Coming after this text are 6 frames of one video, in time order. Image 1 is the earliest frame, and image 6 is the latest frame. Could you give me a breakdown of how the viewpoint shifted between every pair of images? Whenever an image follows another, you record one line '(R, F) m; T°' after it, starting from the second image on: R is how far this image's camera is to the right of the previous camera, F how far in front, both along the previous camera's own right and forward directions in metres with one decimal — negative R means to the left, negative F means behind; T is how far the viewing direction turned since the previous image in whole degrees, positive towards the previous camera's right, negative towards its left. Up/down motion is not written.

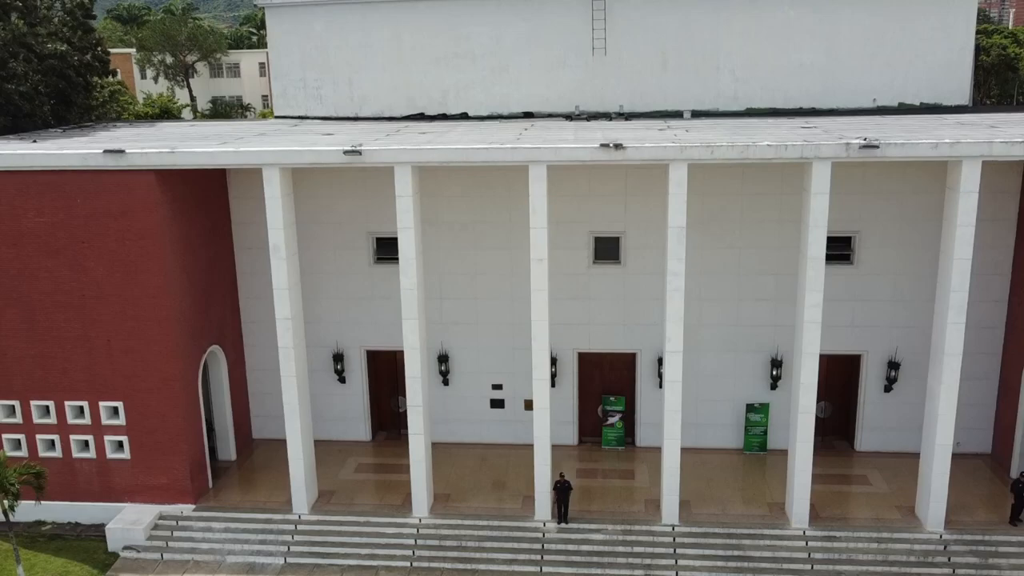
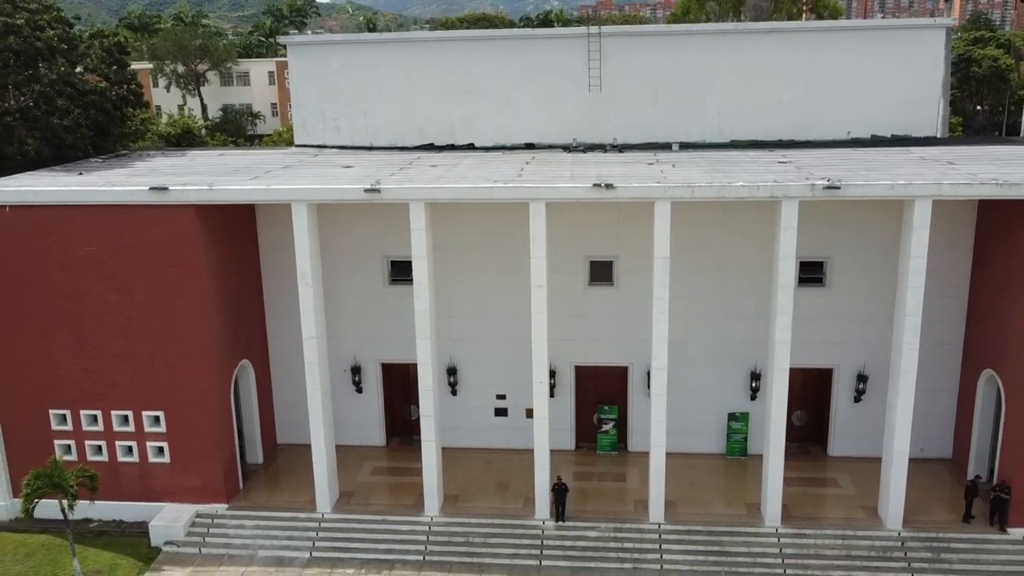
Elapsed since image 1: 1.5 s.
(0.0, -1.3) m; 0°
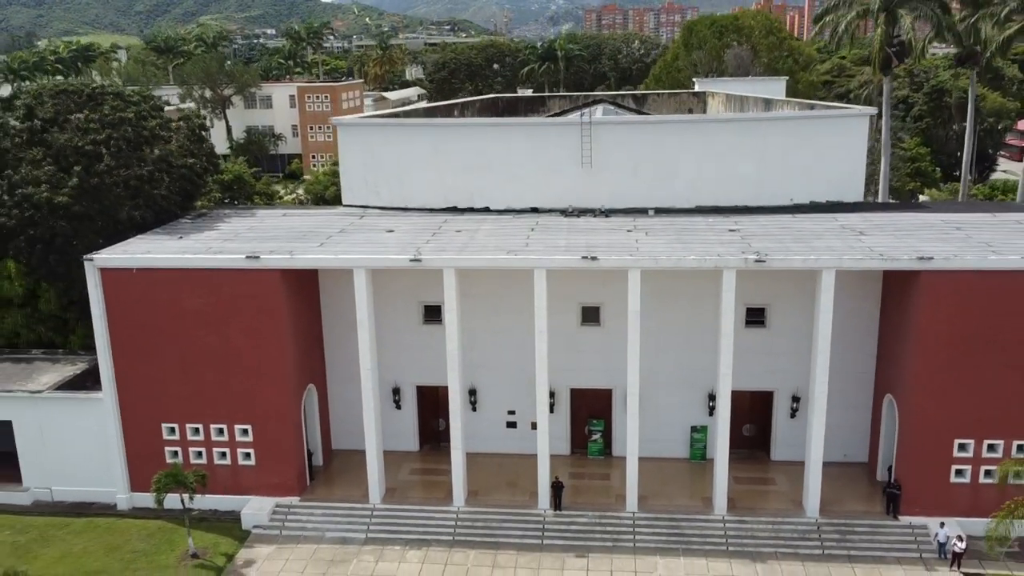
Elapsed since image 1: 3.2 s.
(-0.1, -4.1) m; 0°
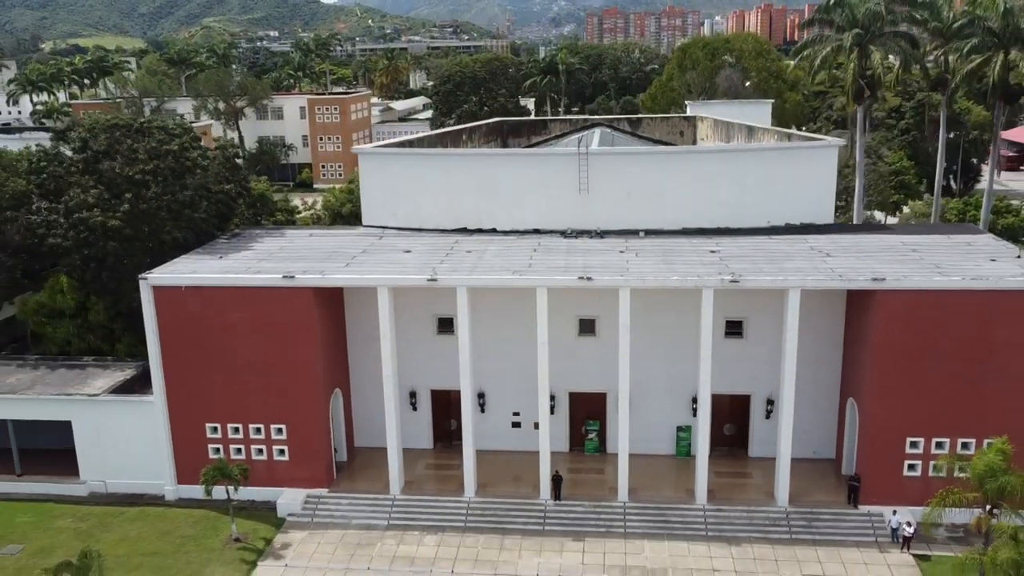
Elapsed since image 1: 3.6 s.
(-0.1, -2.3) m; 0°
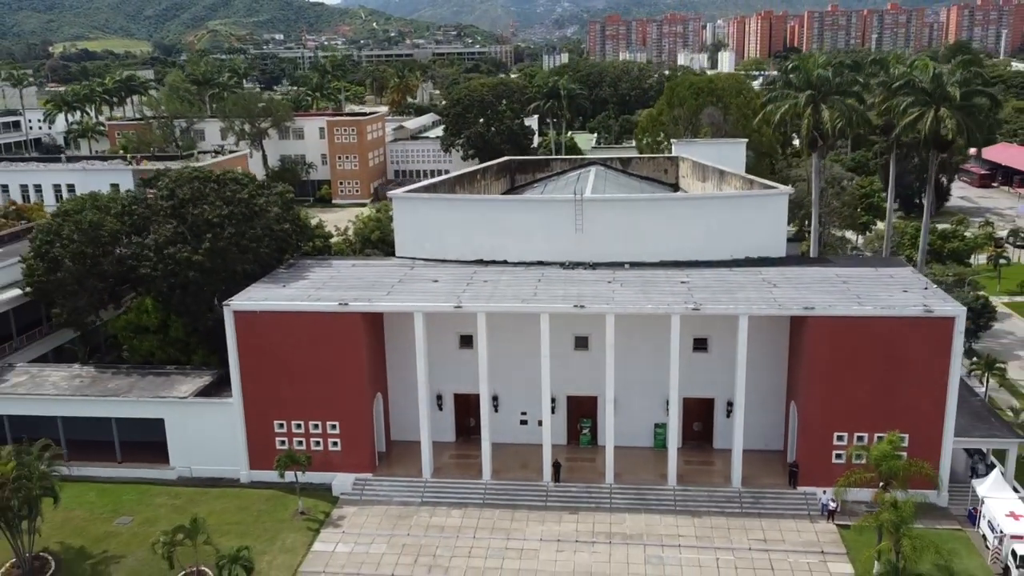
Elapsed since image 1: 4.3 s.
(-0.2, -5.0) m; 0°
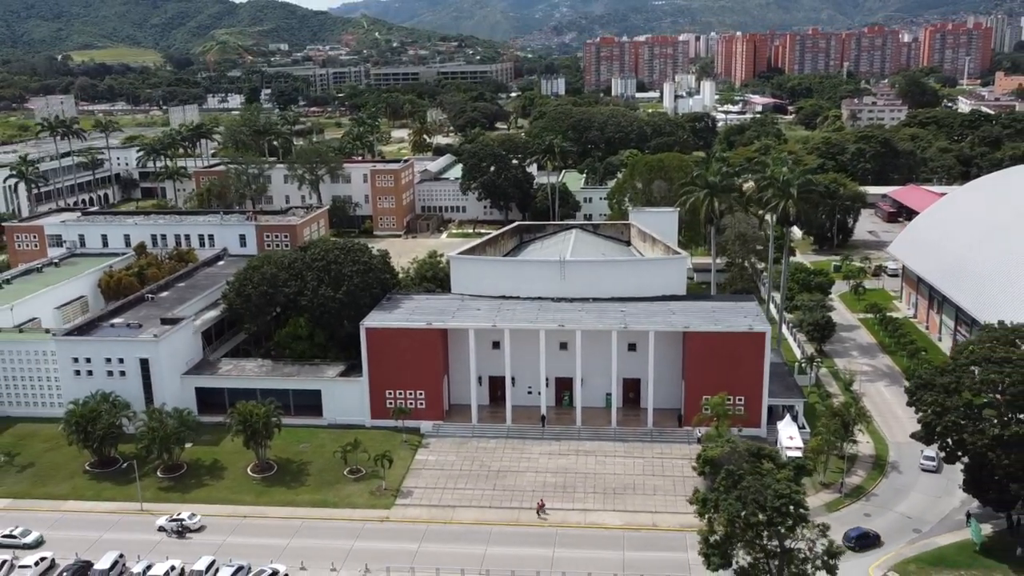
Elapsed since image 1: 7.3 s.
(-0.6, -18.8) m; 0°
